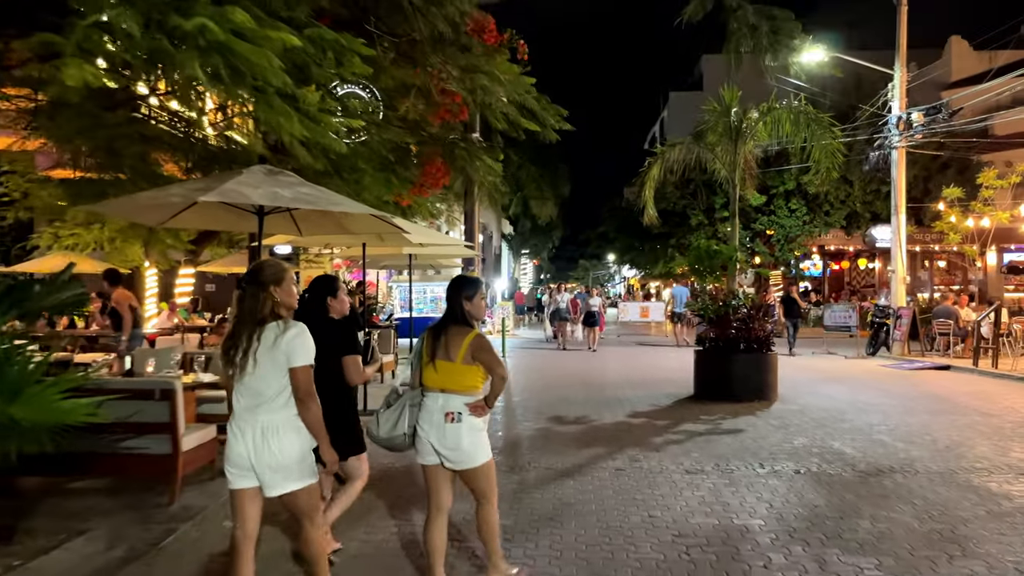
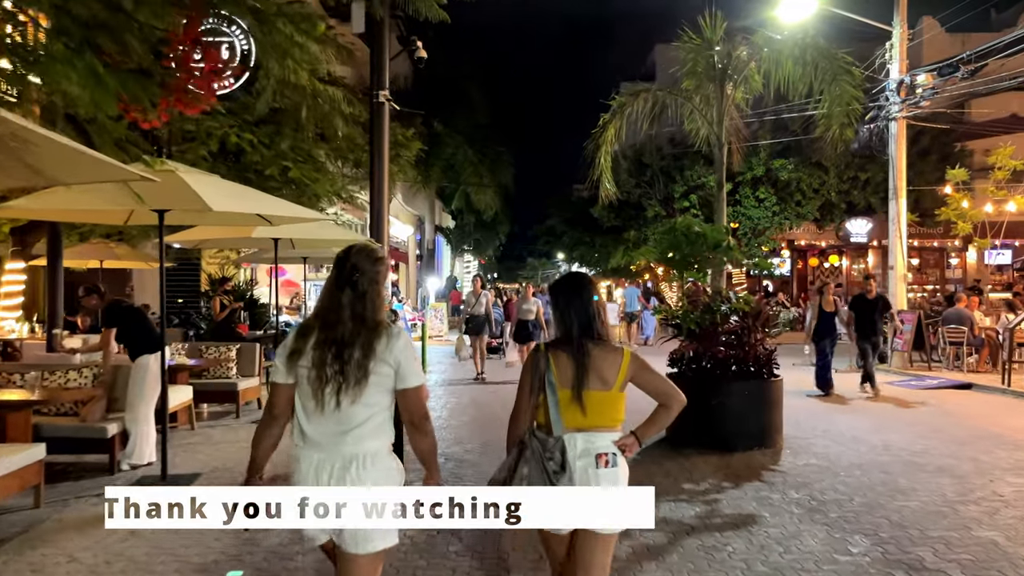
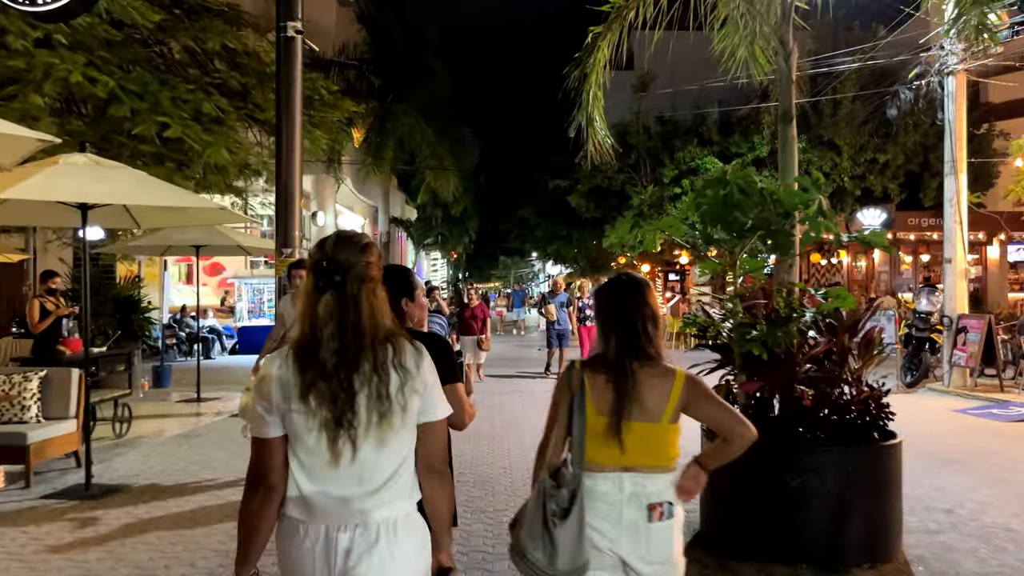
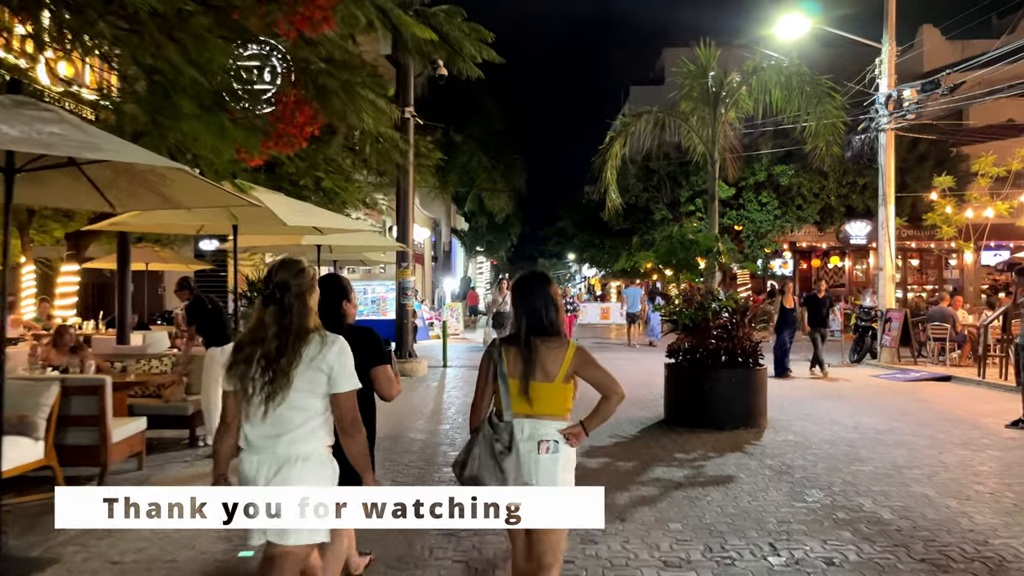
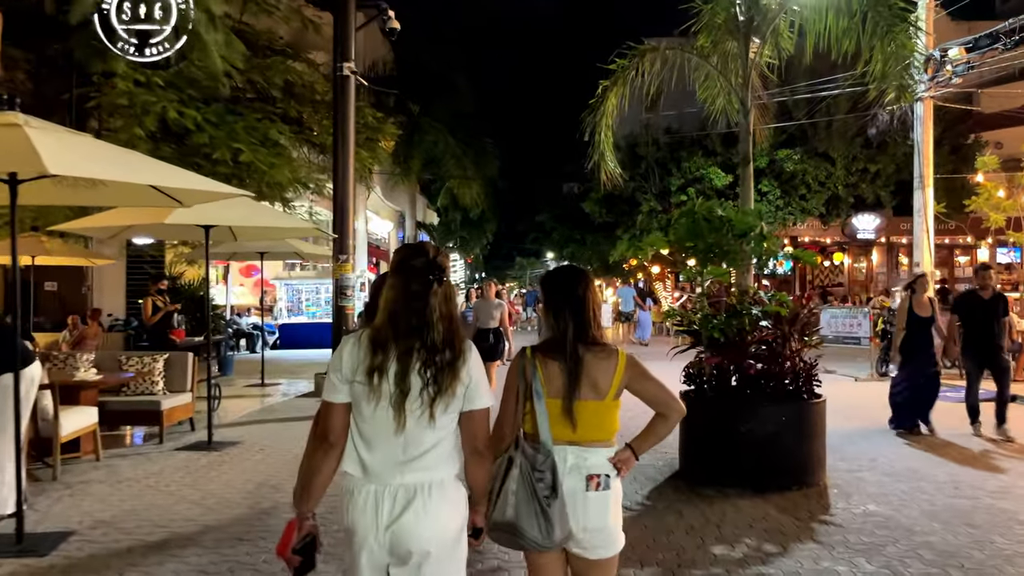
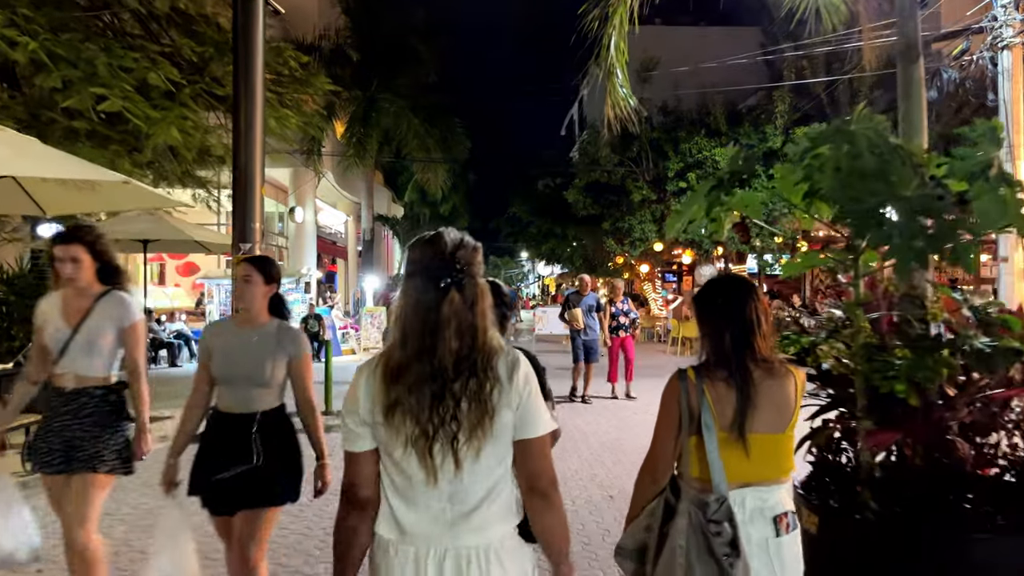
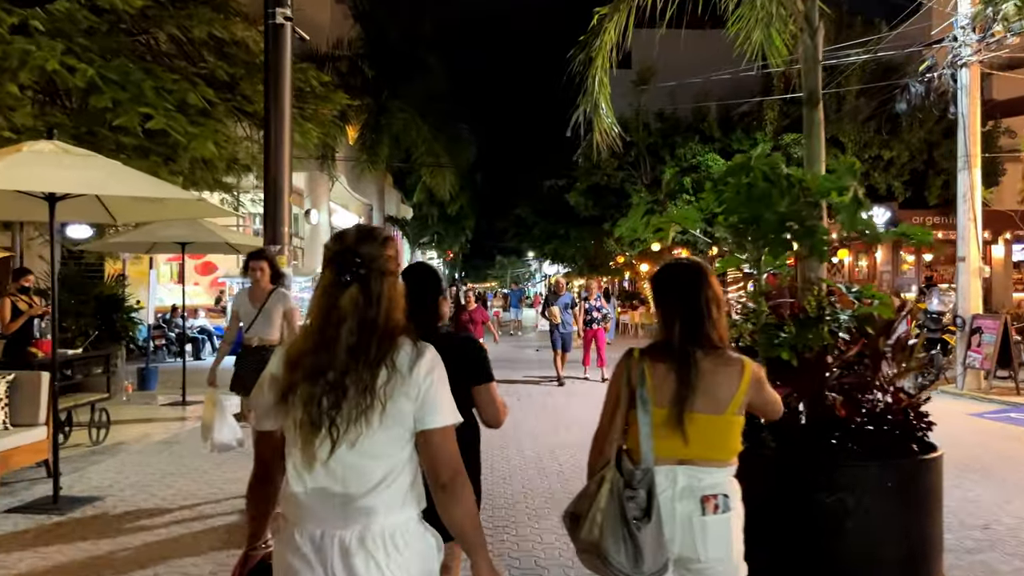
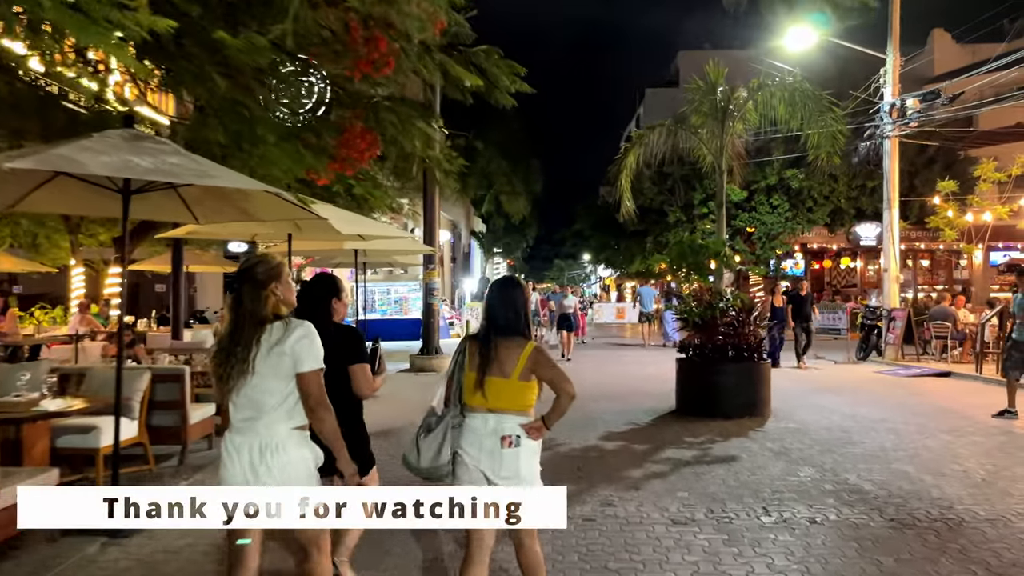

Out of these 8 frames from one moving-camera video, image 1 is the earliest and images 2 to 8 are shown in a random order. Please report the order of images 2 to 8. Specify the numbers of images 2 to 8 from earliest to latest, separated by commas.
8, 4, 2, 5, 3, 7, 6
